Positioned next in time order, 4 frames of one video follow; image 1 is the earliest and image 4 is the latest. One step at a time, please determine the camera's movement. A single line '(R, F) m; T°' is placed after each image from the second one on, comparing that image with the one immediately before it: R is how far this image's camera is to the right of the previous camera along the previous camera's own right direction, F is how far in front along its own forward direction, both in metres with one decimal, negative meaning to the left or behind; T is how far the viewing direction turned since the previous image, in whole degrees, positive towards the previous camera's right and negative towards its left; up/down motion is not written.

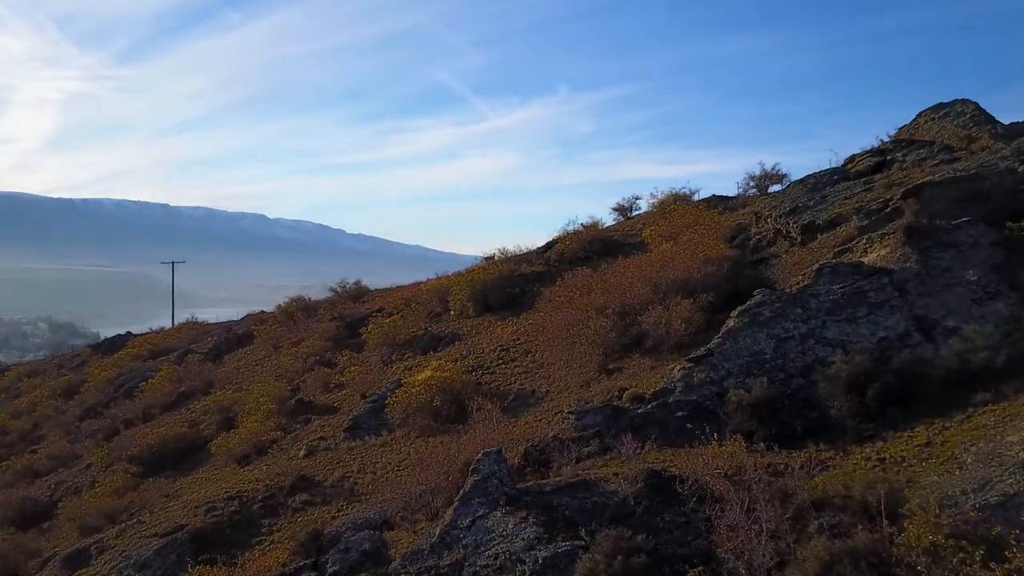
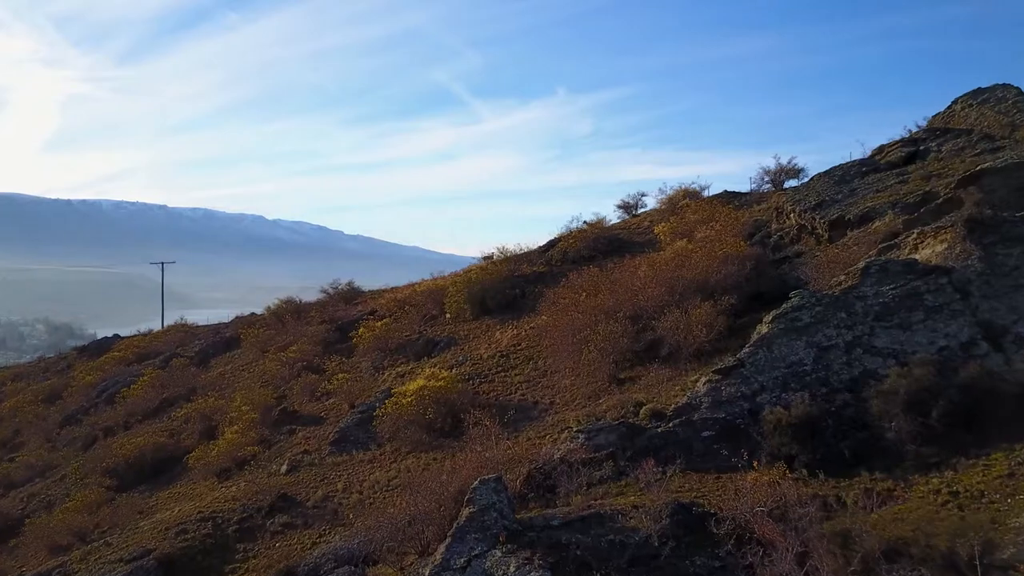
(0.0, +1.3) m; 0°
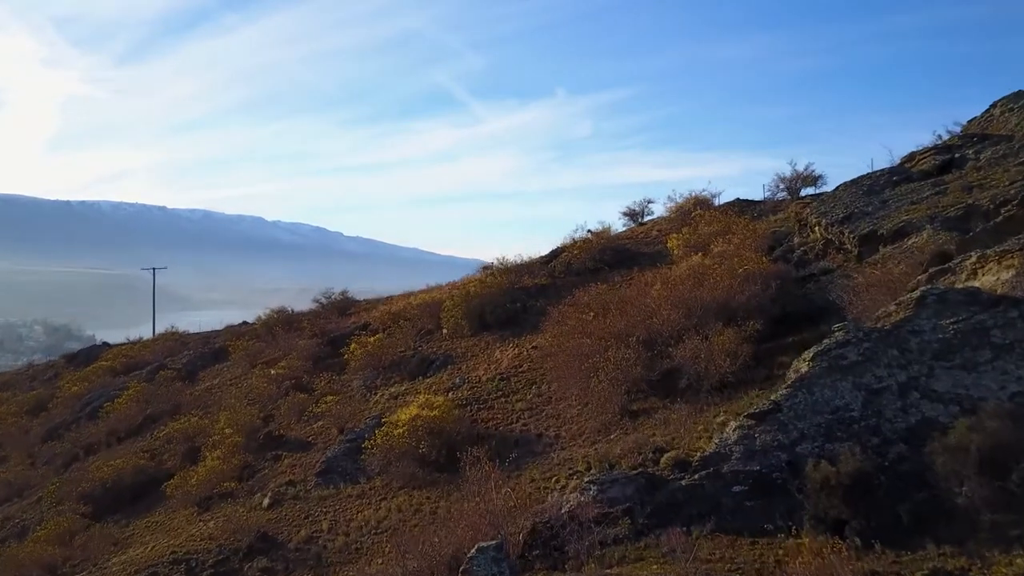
(0.0, +1.1) m; 0°
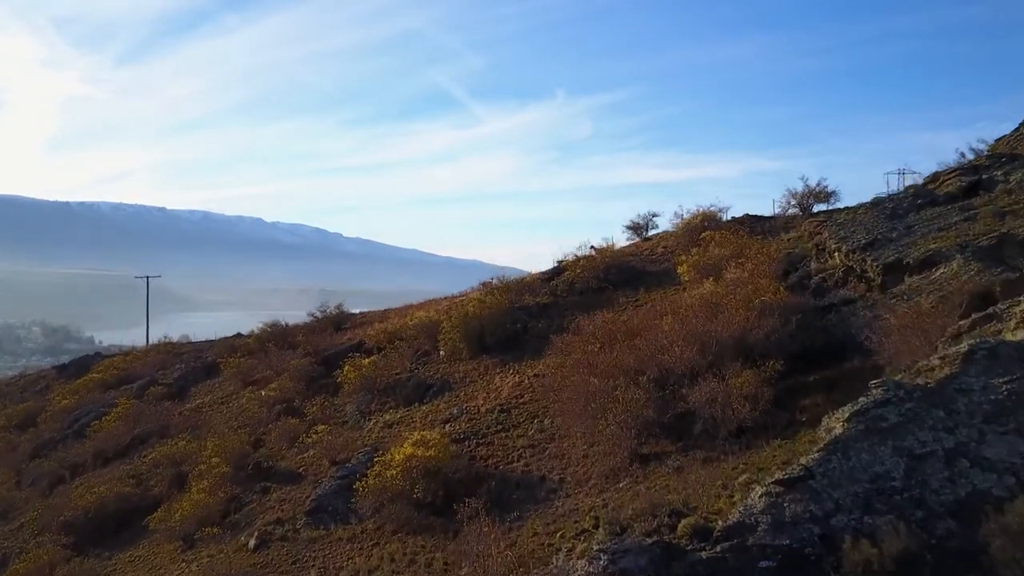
(0.0, +0.8) m; 0°
